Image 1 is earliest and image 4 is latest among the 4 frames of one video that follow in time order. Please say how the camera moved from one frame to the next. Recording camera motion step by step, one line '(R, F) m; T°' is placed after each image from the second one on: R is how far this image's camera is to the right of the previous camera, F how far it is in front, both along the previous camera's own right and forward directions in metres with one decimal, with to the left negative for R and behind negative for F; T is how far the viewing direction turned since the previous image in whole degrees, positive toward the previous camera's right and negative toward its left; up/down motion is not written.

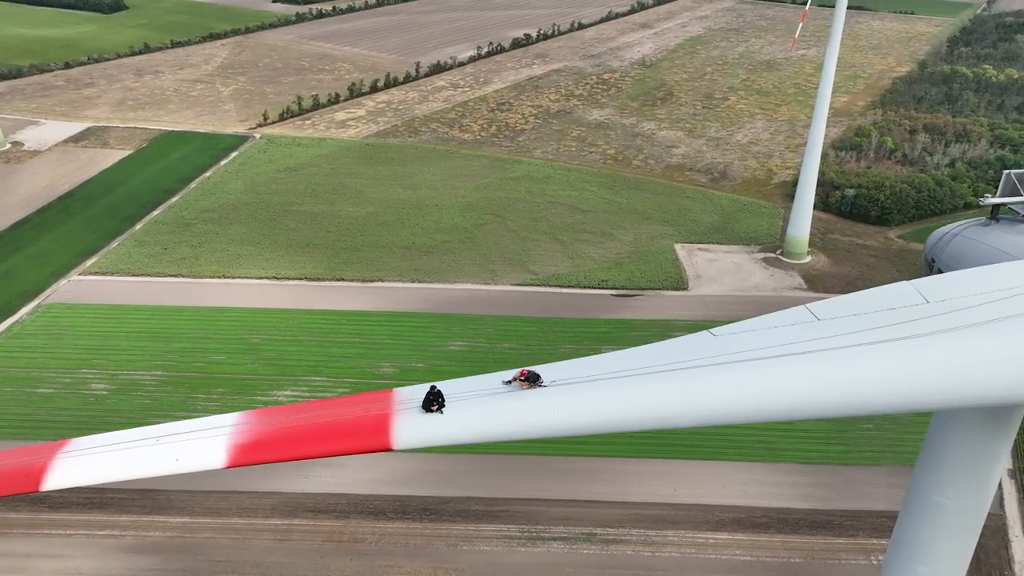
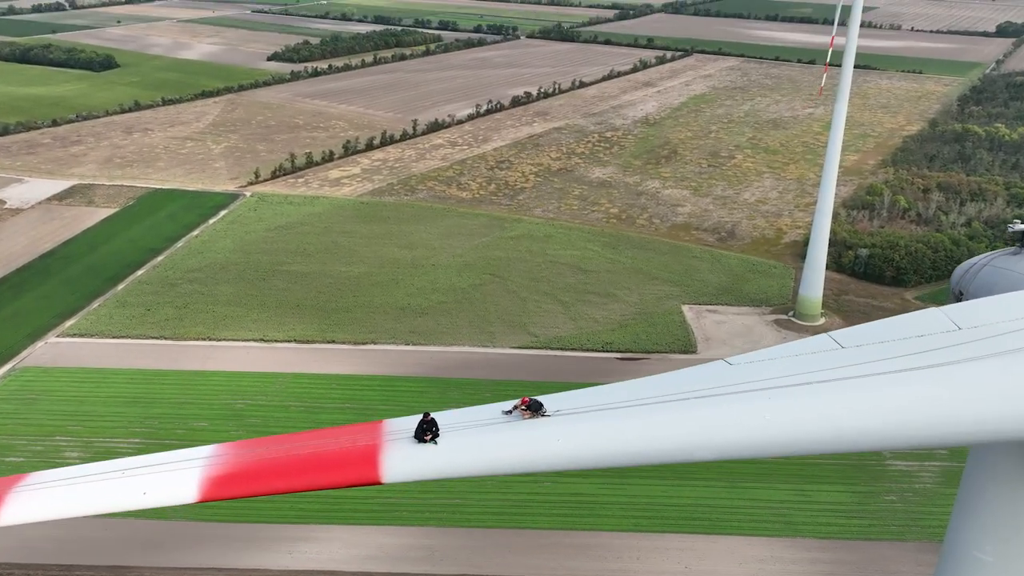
(0.0, +1.1) m; 0°
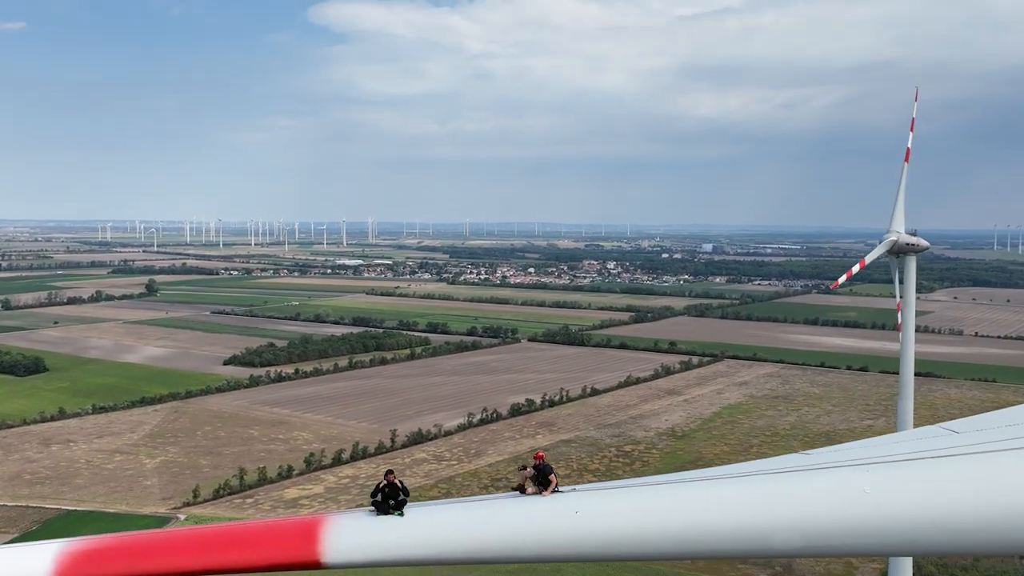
(0.0, +5.7) m; 0°
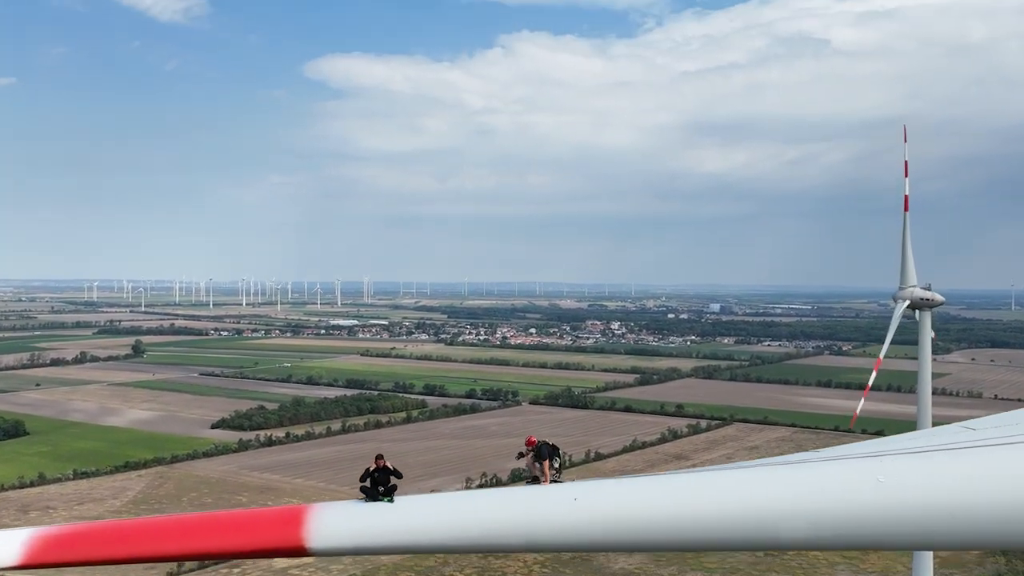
(0.0, +1.1) m; 0°
